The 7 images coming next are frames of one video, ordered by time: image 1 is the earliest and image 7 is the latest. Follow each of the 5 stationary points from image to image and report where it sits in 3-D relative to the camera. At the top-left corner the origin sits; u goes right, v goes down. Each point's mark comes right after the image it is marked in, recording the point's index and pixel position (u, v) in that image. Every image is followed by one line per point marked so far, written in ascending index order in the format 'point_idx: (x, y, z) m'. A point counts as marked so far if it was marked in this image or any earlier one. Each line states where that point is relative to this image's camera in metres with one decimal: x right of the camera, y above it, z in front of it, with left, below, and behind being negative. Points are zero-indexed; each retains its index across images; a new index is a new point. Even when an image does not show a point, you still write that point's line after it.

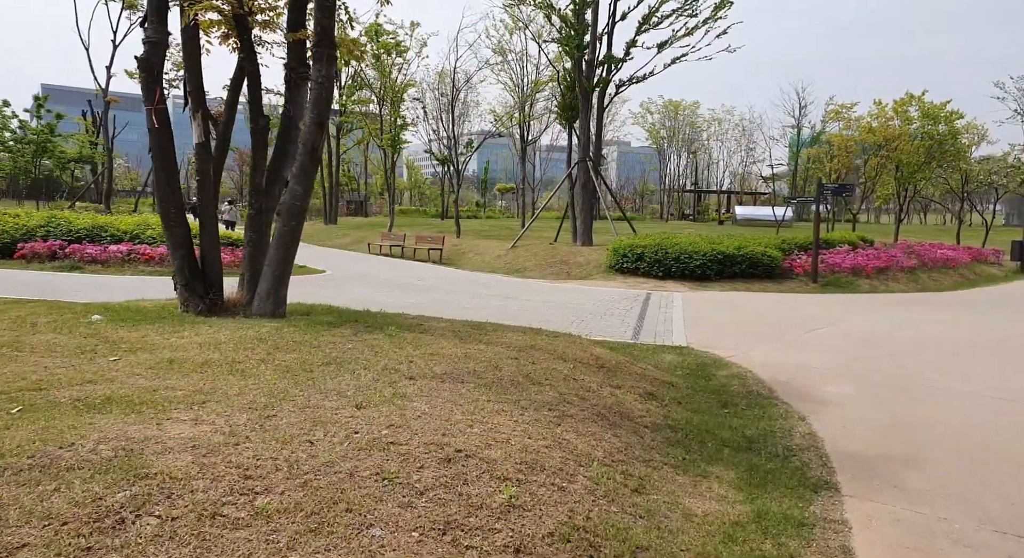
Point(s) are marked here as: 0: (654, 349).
0: (+1.6, -0.8, +8.0) m
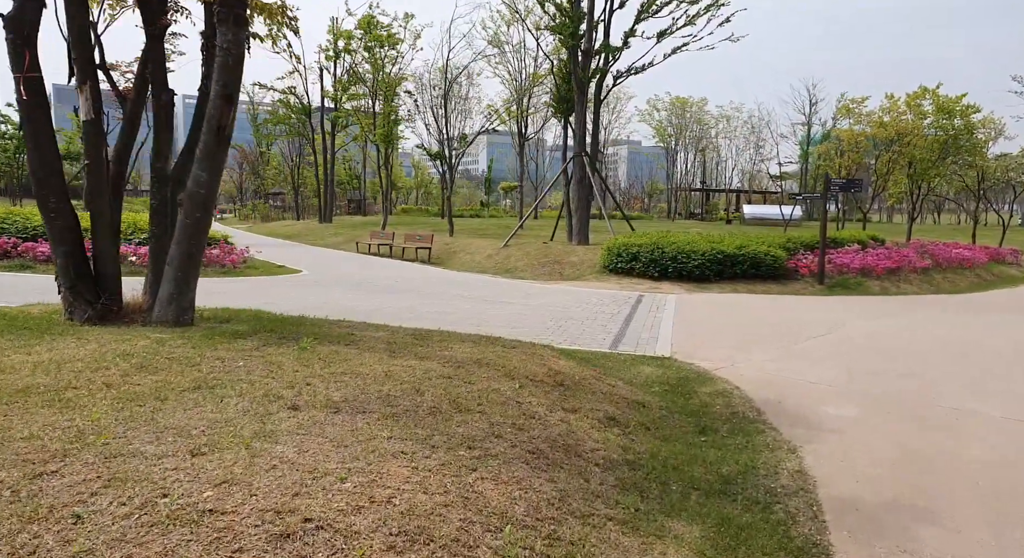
0: (+1.2, -0.8, +7.1) m
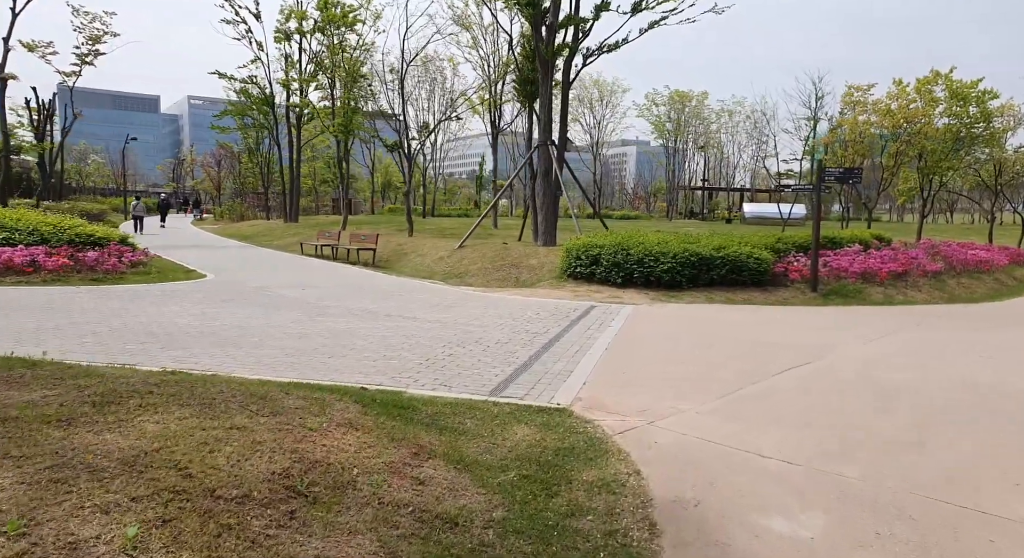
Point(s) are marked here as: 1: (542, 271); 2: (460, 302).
0: (-0.1, -1.0, +4.8) m
1: (+0.7, +0.2, +15.8) m
2: (-0.9, -0.4, +11.7) m
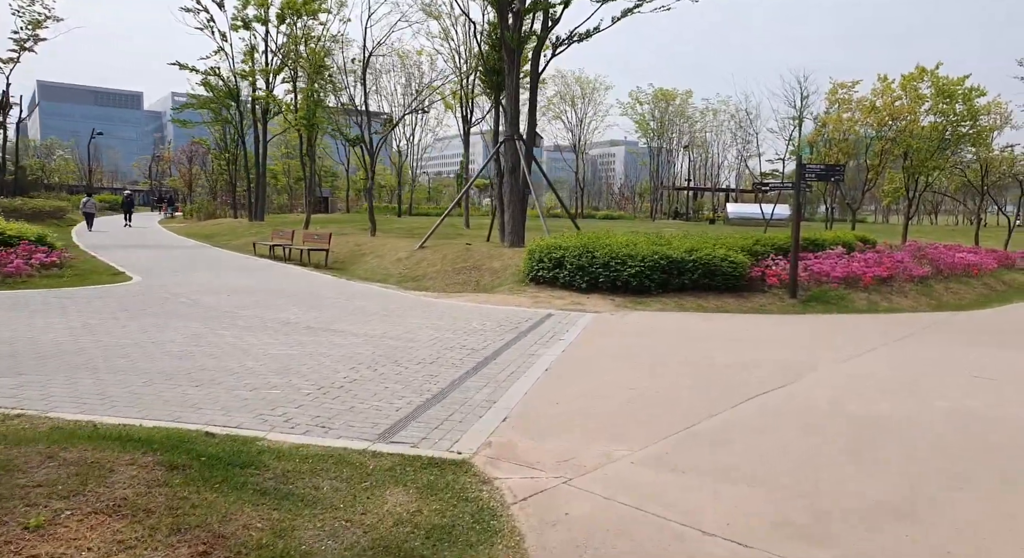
0: (-0.7, -1.1, +3.7) m
1: (-0.2, +0.1, +14.7) m
2: (-1.6, -0.5, +10.6) m
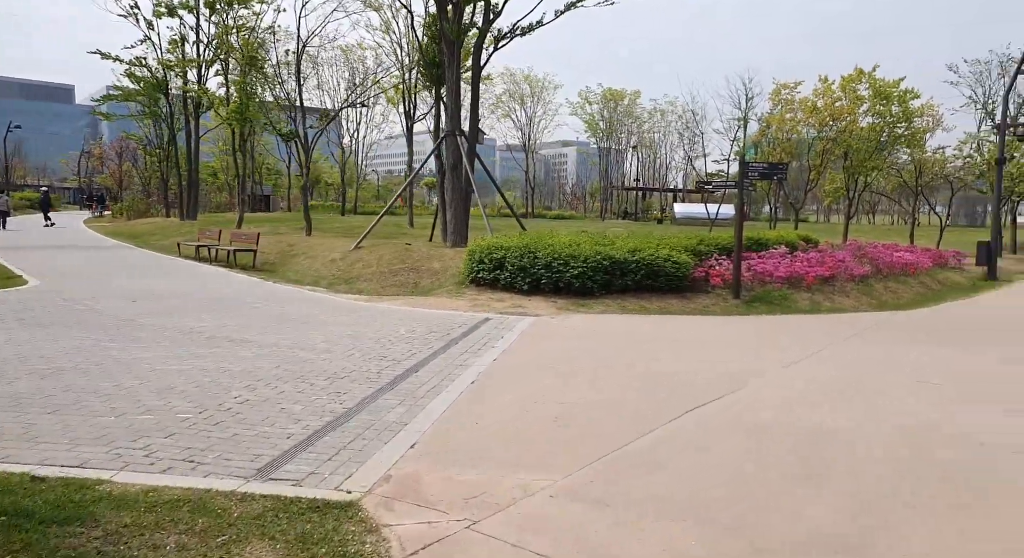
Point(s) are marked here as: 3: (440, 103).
0: (-1.2, -1.1, +3.1) m
1: (-1.4, +0.1, +14.0) m
2: (-2.6, -0.5, +9.8) m
3: (-1.9, +4.7, +18.8) m
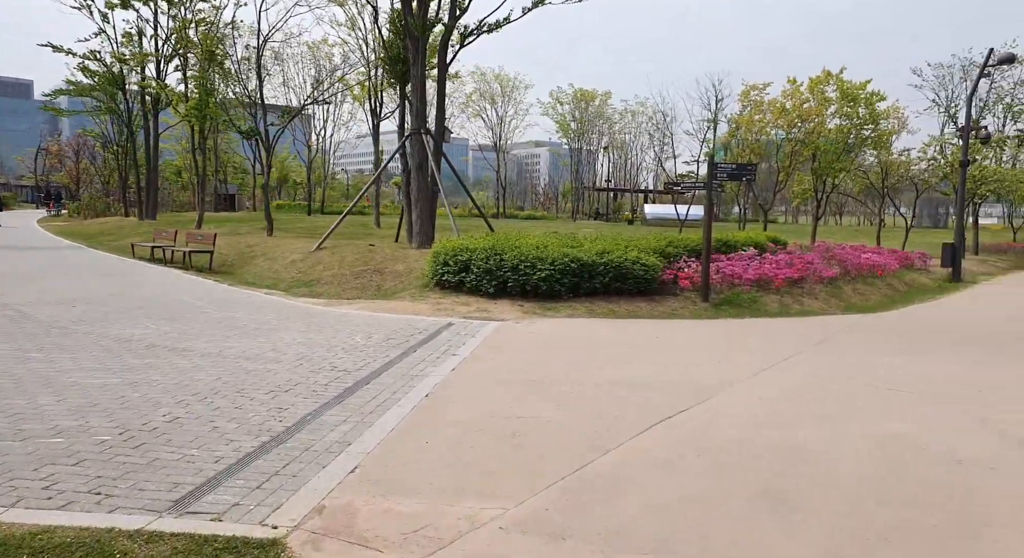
0: (-1.4, -1.2, +2.7) m
1: (-2.0, 0.0, +13.6) m
2: (-3.1, -0.6, +9.4) m
3: (-2.8, +4.6, +18.4) m
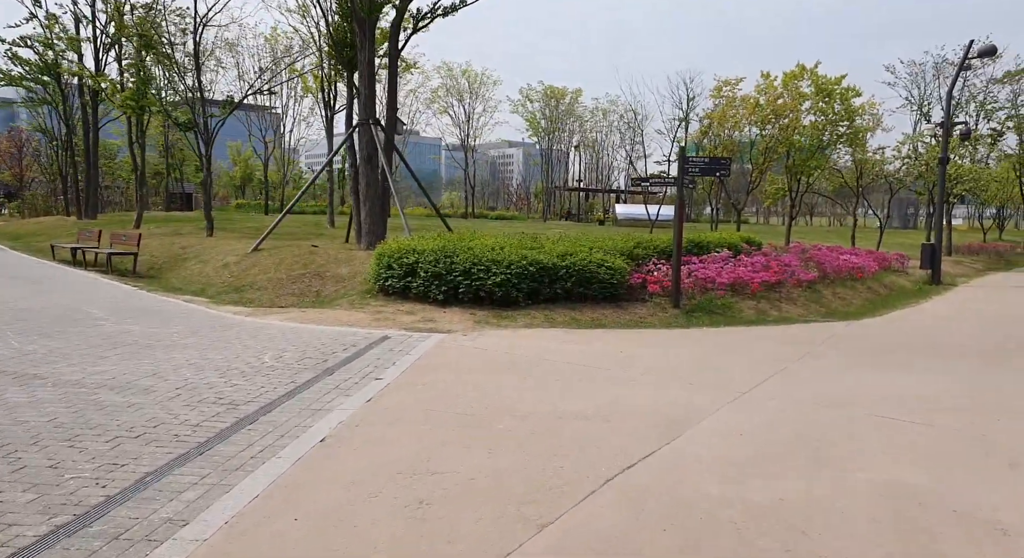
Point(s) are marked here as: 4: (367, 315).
0: (-1.8, -1.2, +1.4) m
1: (-2.8, -0.1, +12.3) m
2: (-3.7, -0.6, +8.0) m
3: (-3.8, +4.6, +17.1) m
4: (-2.1, -0.5, +10.3) m
